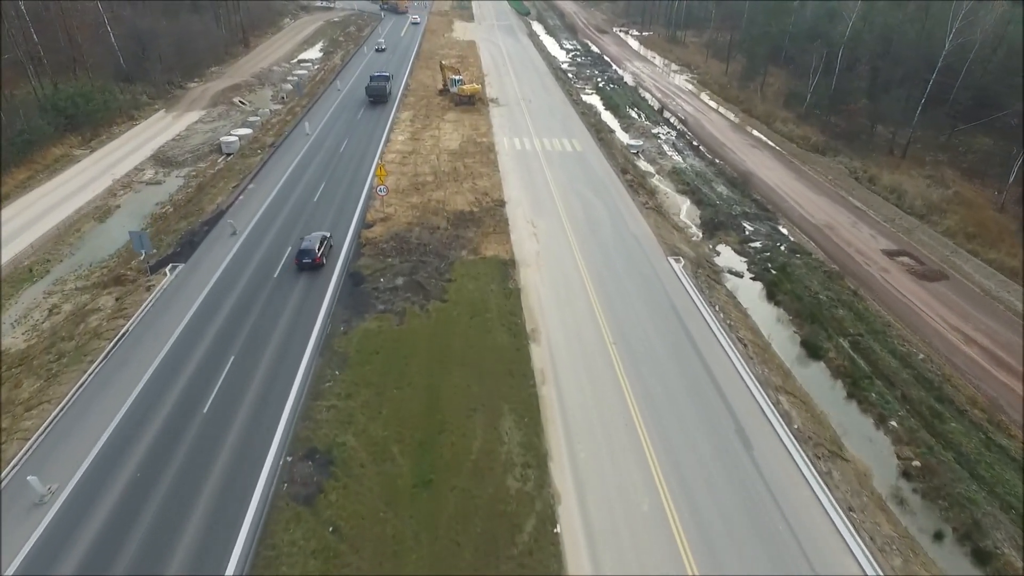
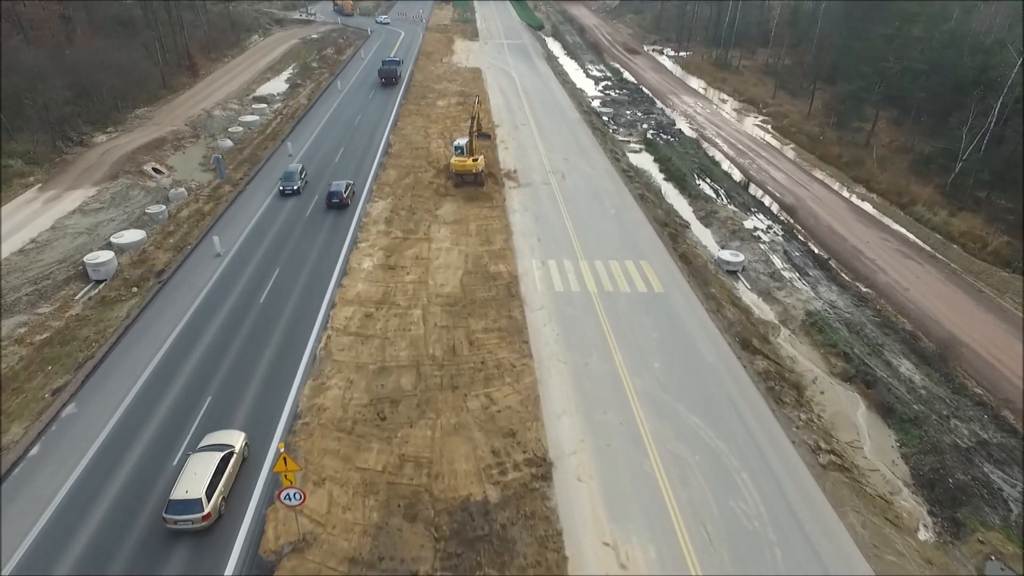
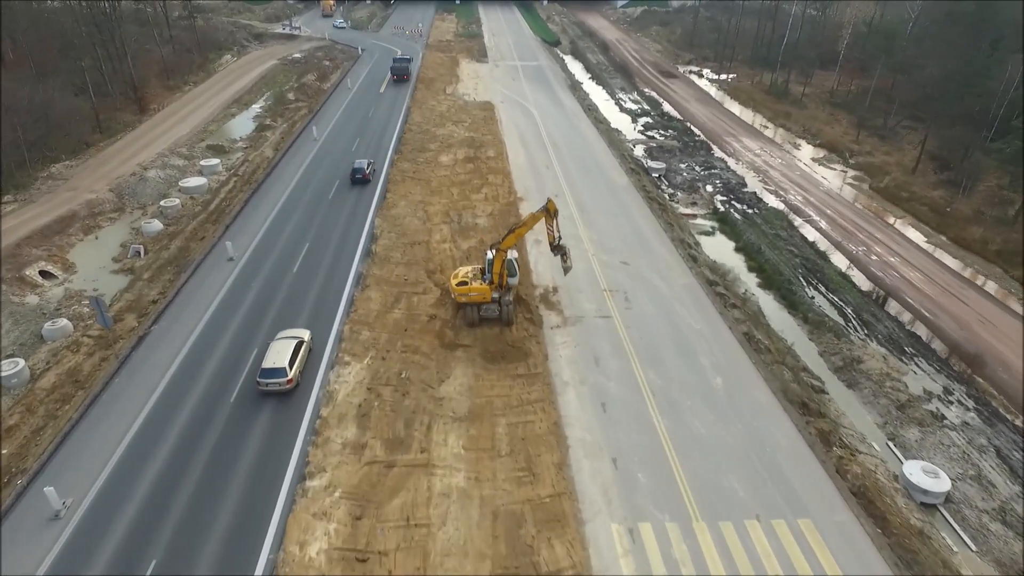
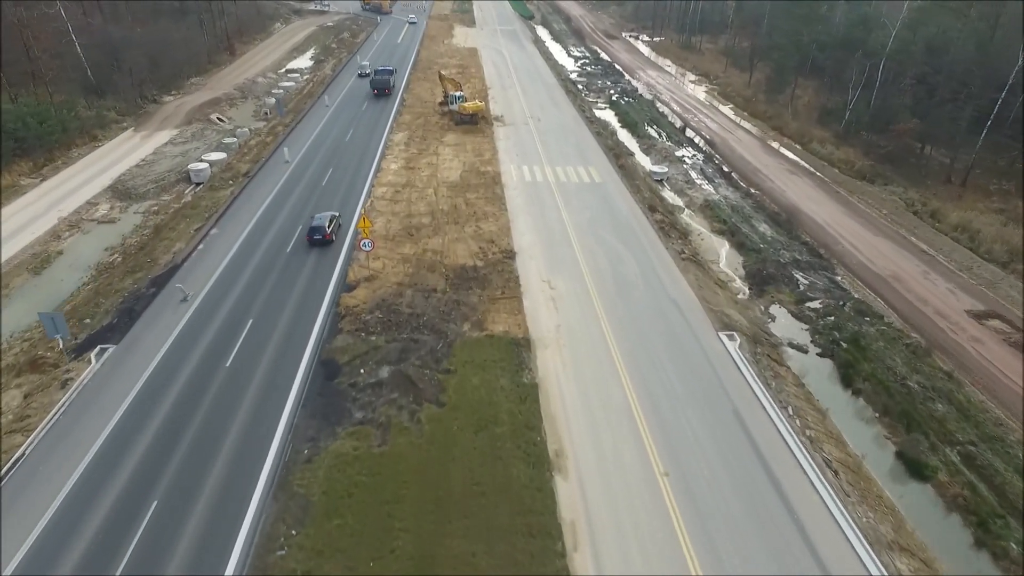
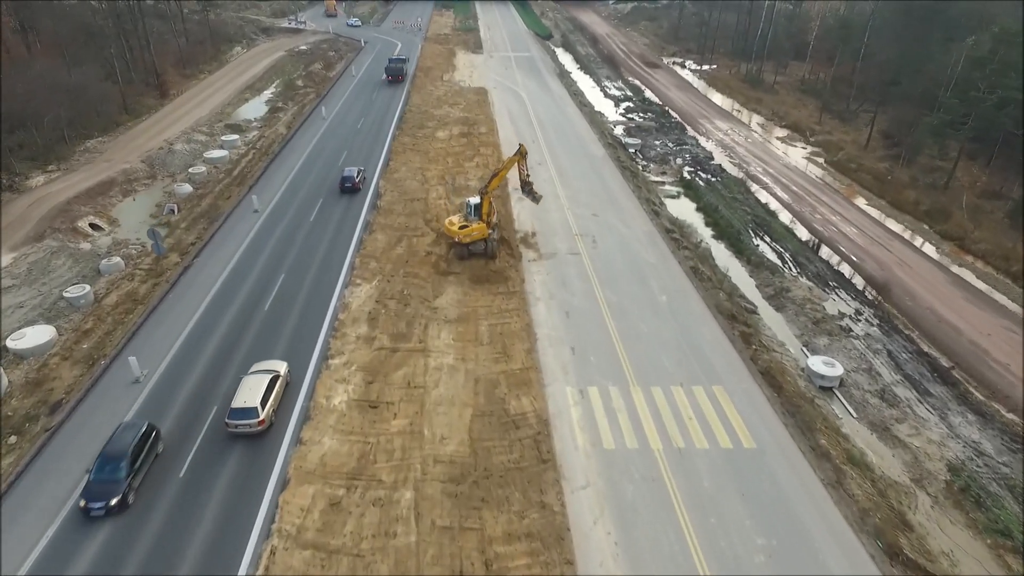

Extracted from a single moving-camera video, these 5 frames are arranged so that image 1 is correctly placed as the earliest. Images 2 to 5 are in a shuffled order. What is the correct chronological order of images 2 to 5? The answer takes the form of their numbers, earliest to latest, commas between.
4, 2, 5, 3
